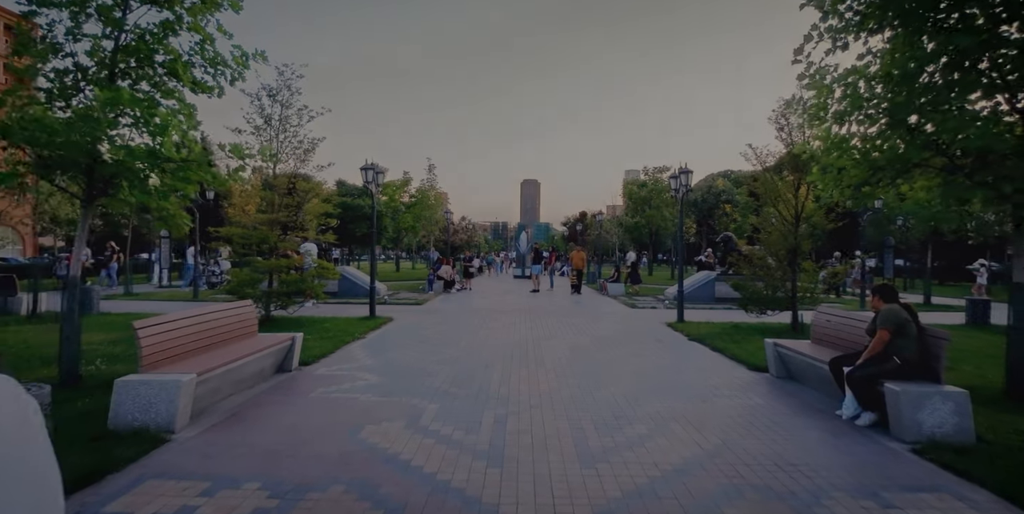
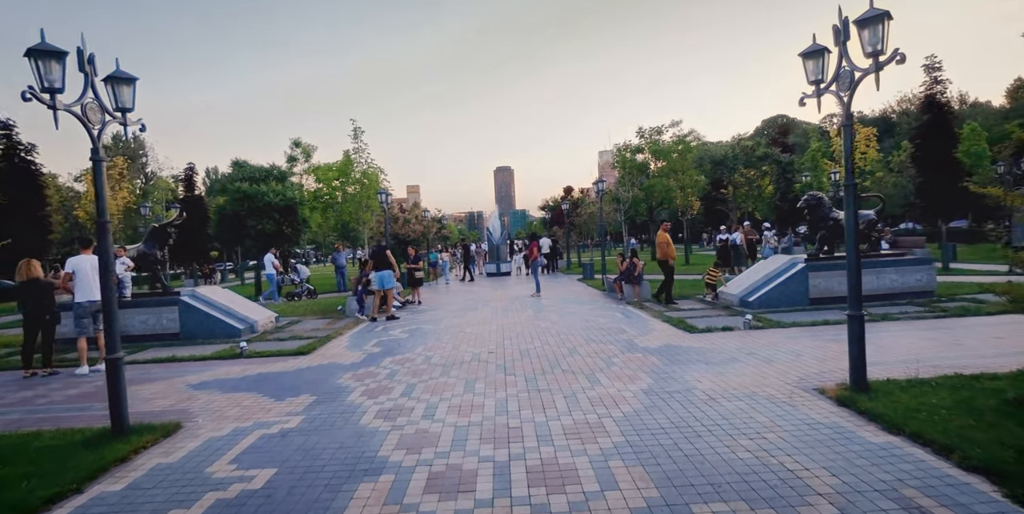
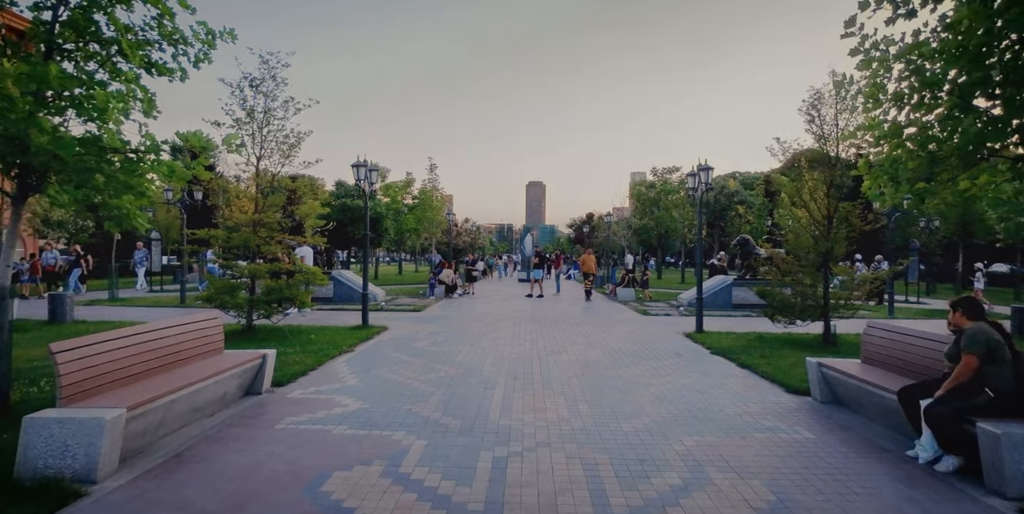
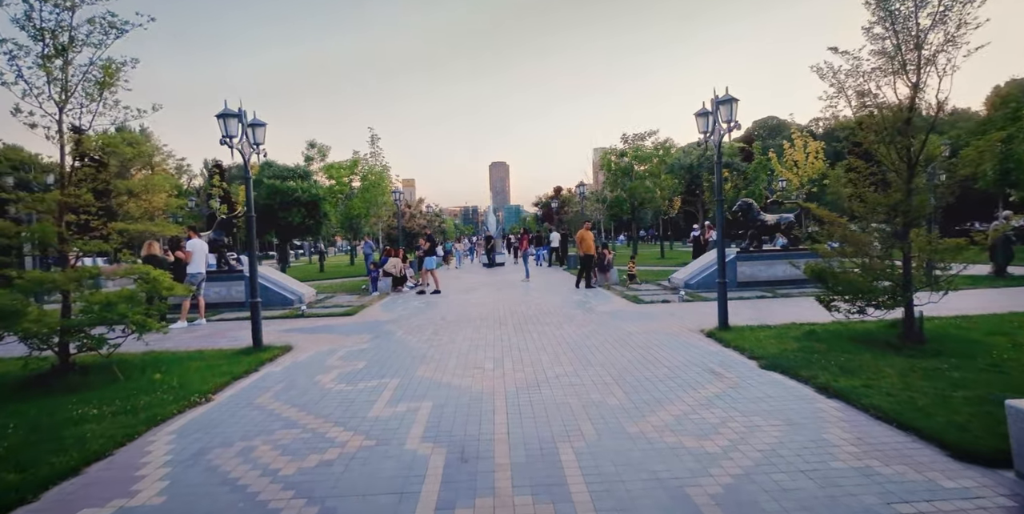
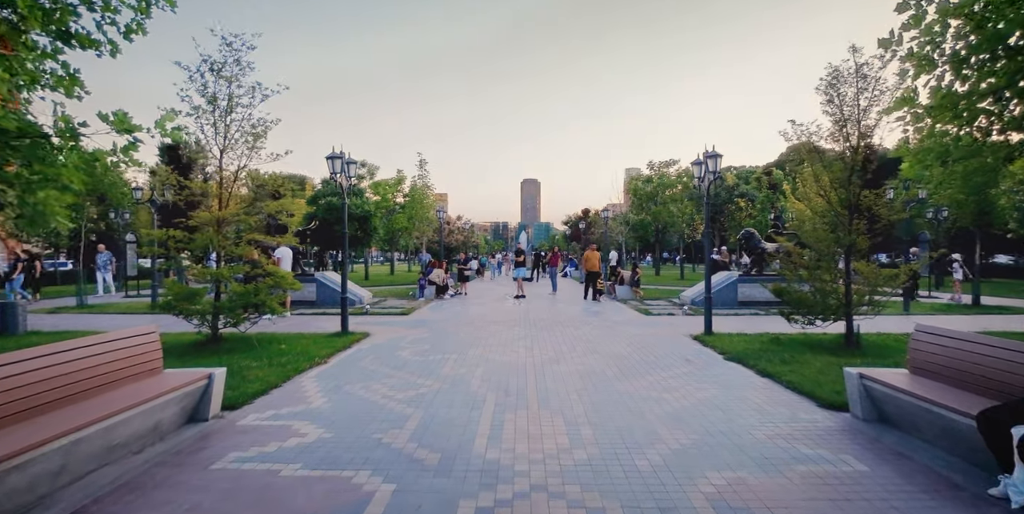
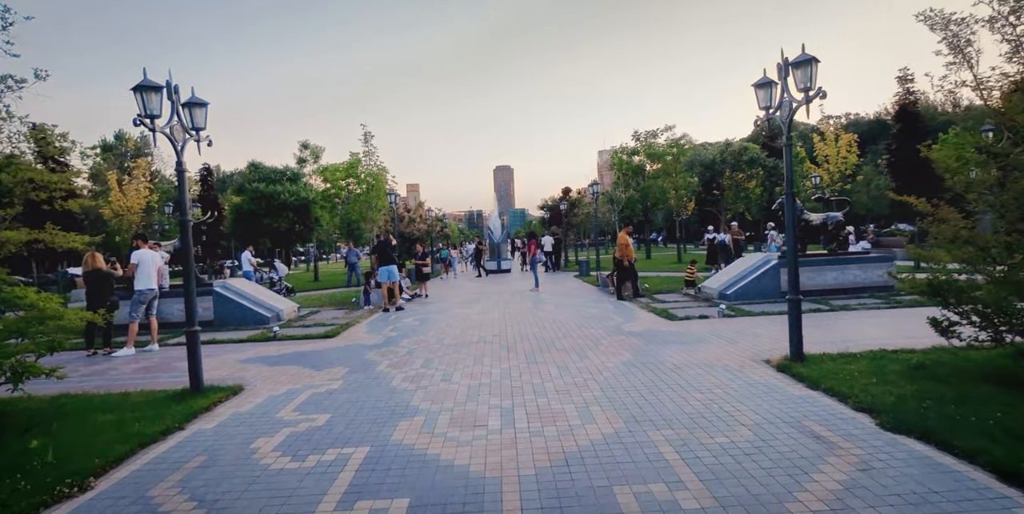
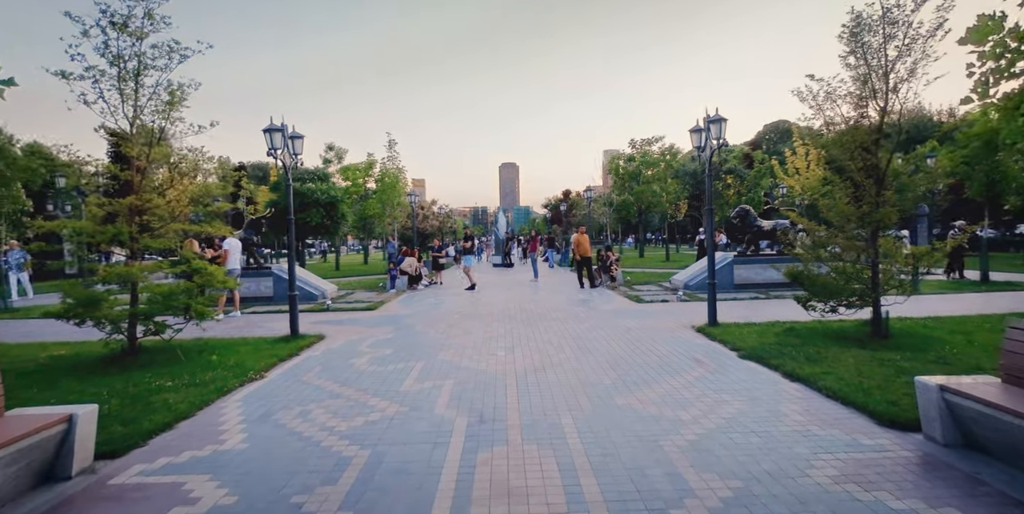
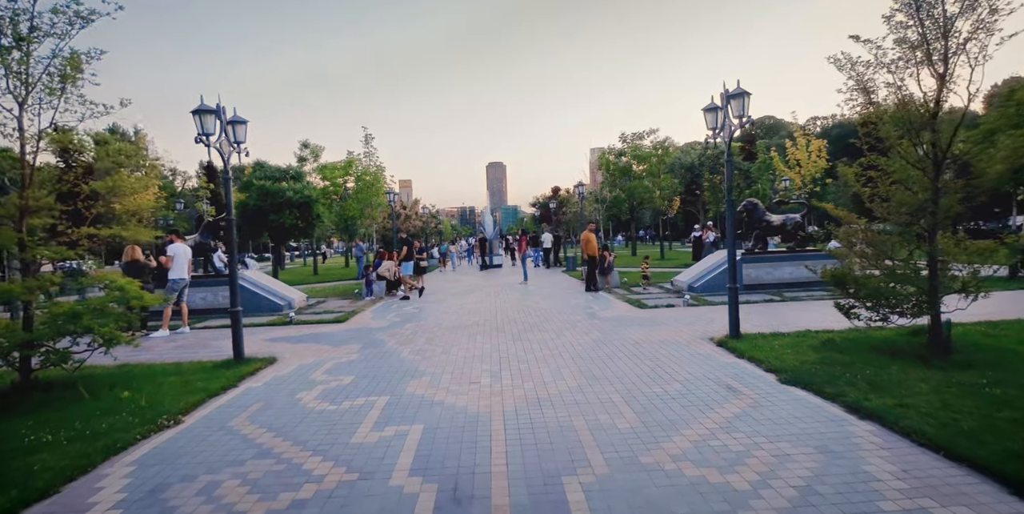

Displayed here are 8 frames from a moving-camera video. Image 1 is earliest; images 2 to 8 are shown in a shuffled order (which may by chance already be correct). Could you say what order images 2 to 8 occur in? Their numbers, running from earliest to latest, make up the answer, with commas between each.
3, 5, 7, 4, 8, 6, 2
